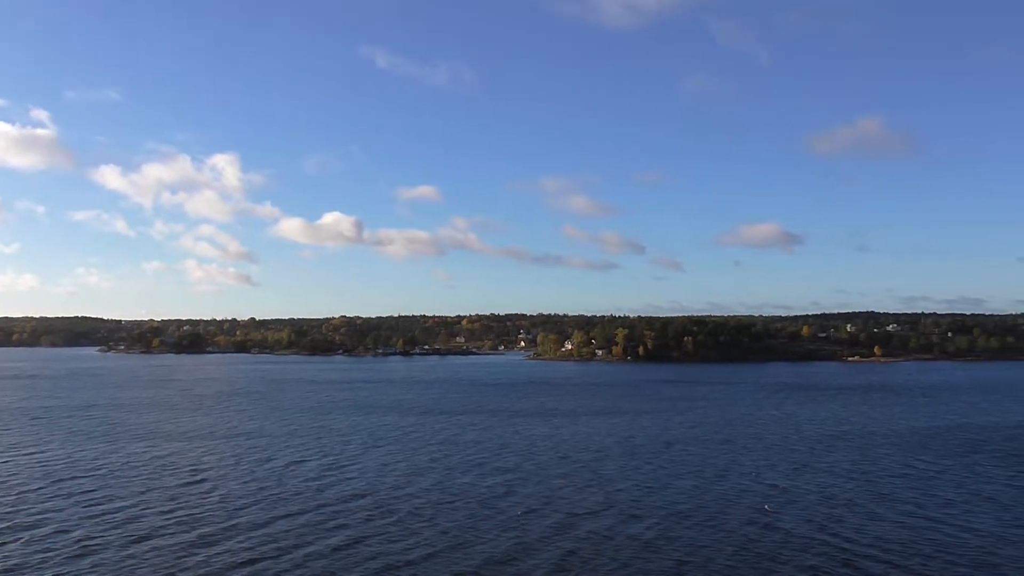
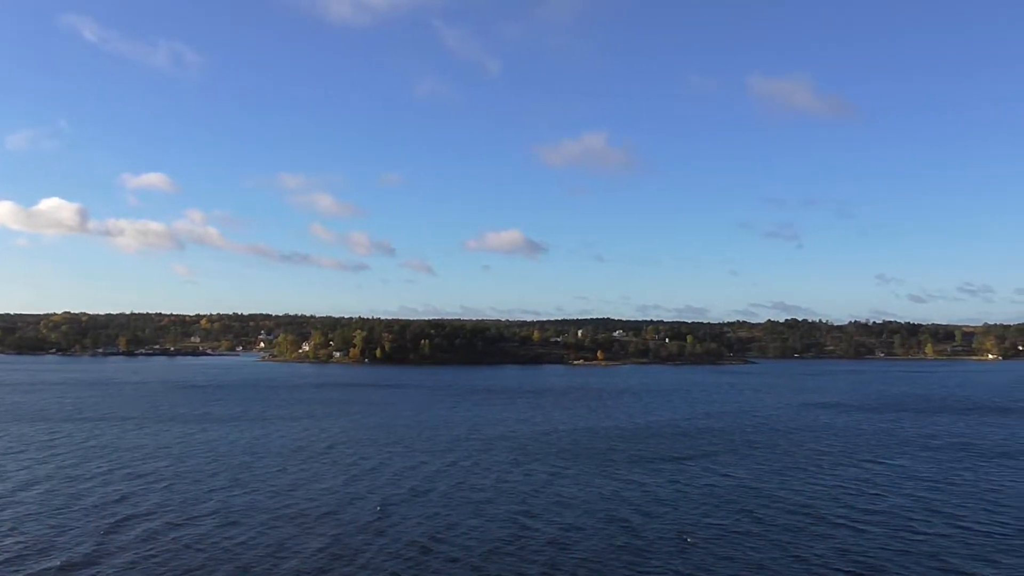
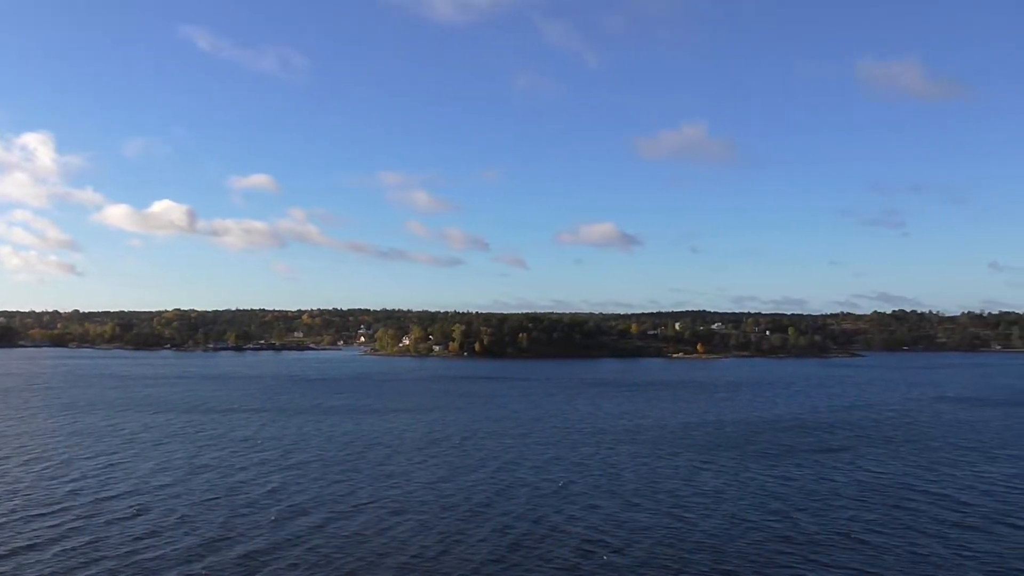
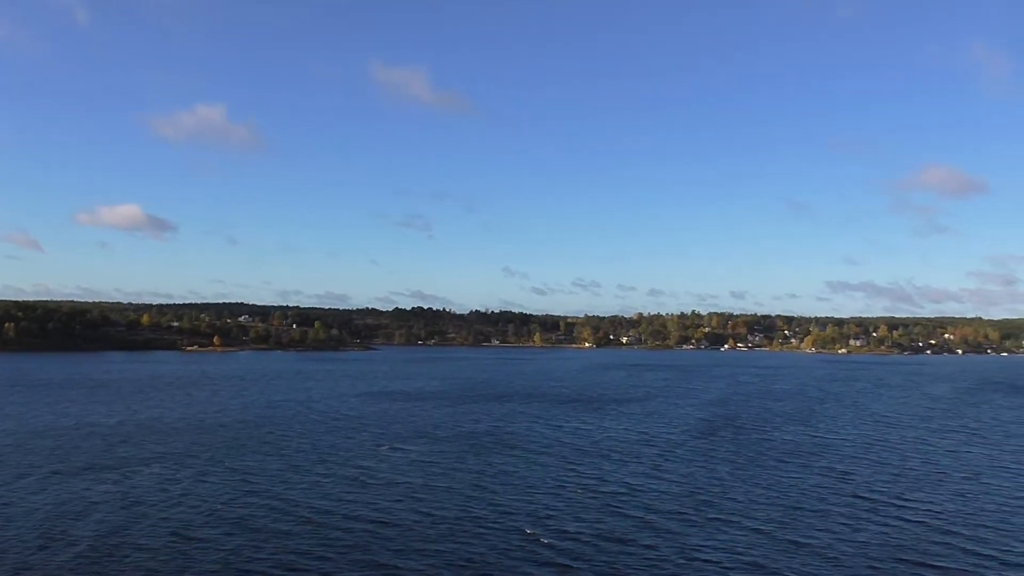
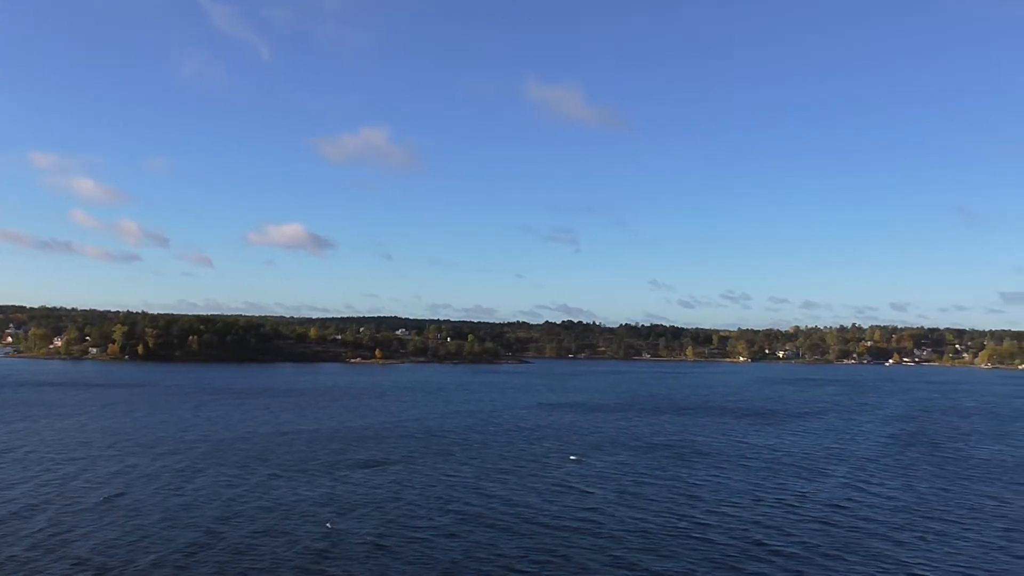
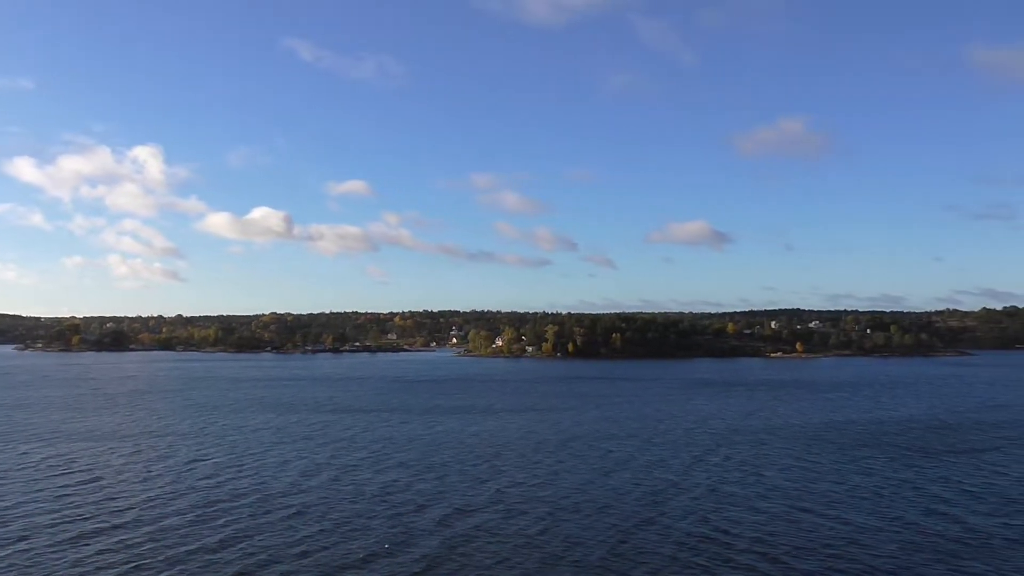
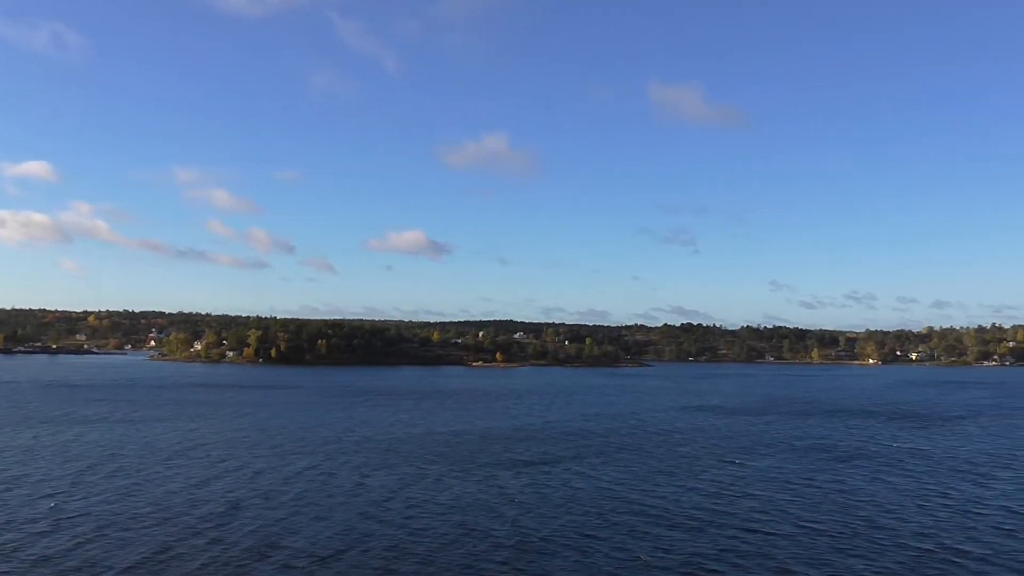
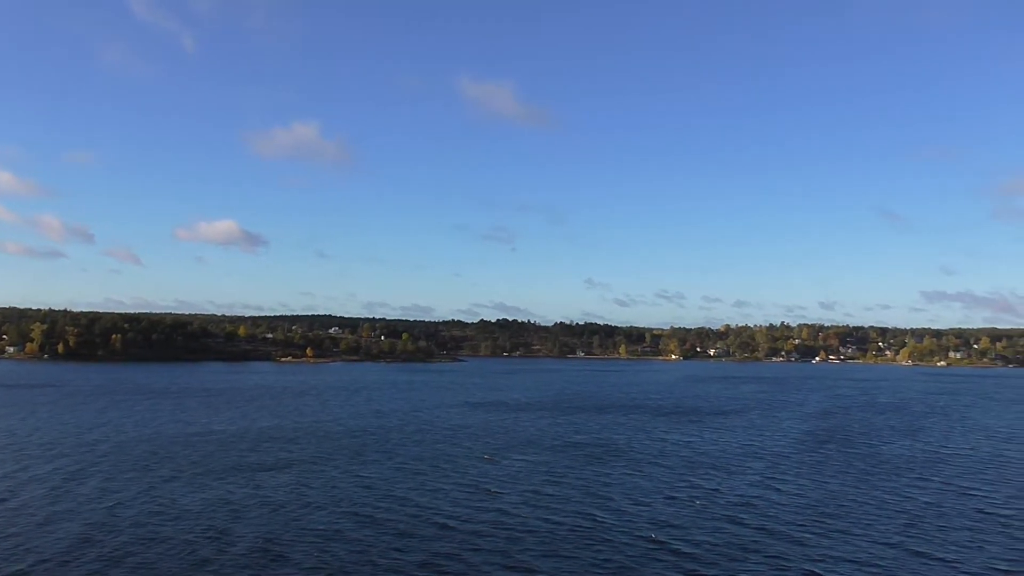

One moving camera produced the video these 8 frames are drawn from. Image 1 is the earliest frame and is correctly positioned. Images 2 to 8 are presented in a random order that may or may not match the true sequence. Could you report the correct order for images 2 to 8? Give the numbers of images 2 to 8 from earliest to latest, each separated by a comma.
6, 3, 2, 7, 5, 8, 4
